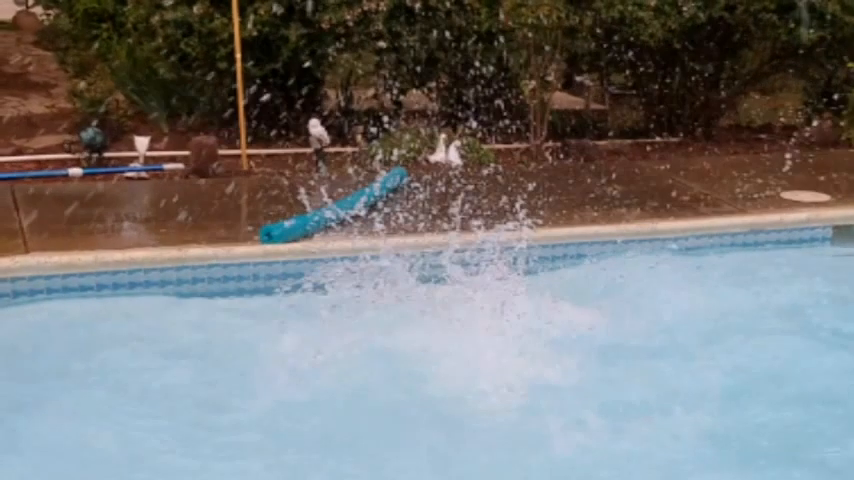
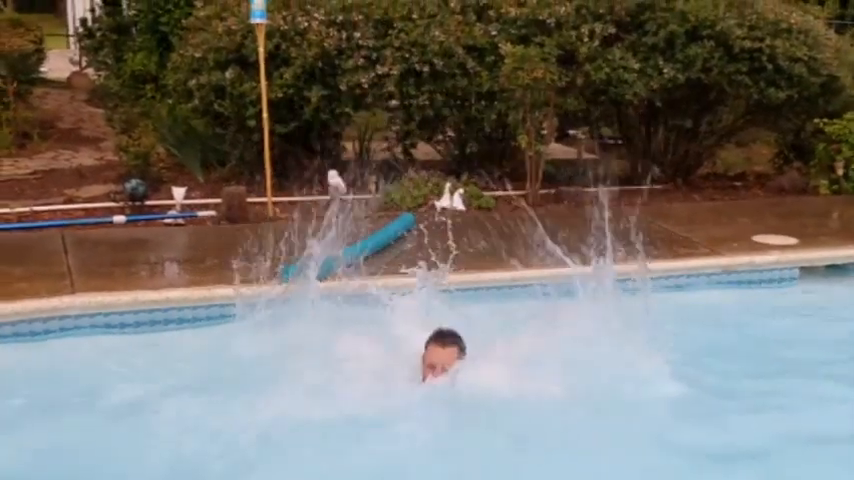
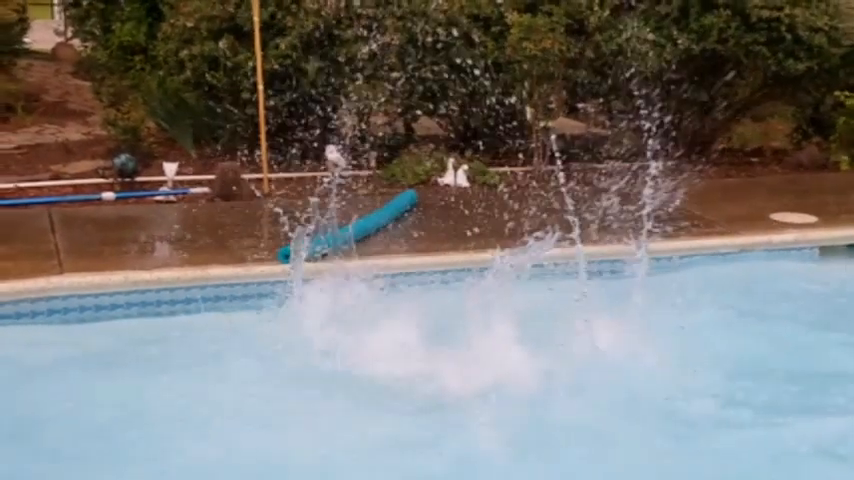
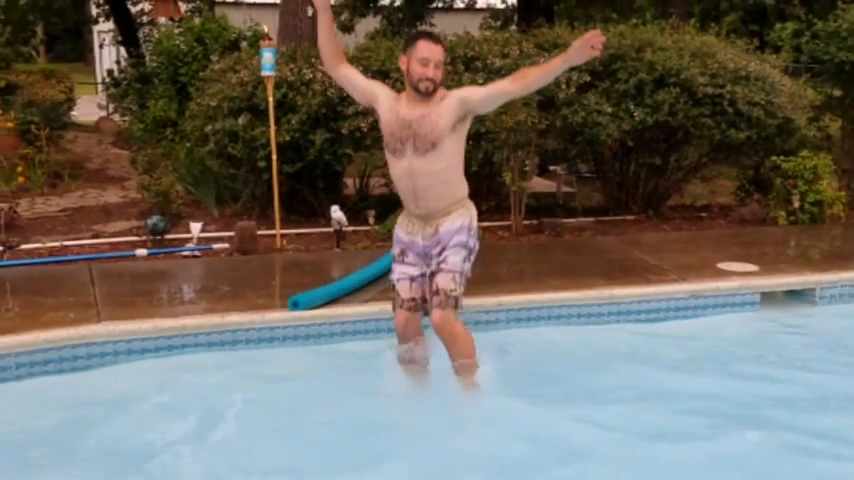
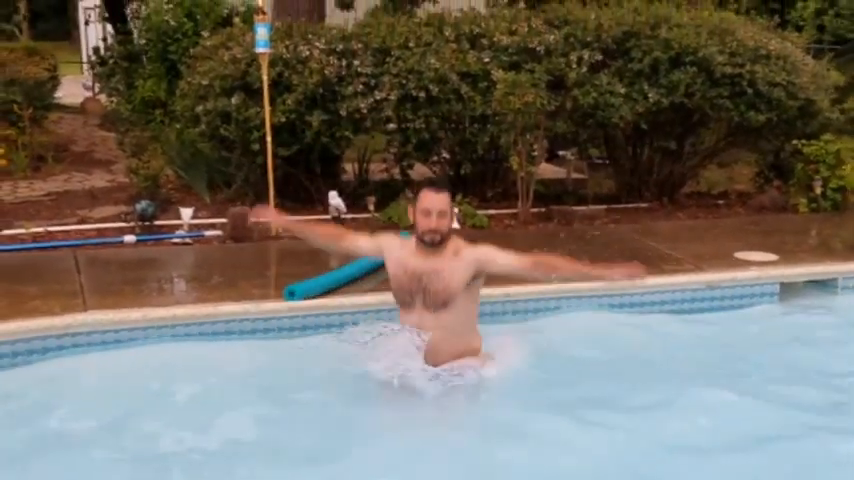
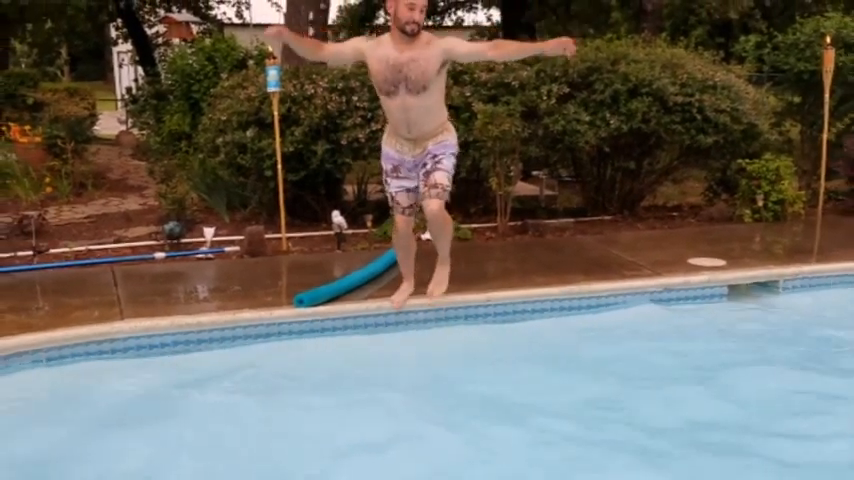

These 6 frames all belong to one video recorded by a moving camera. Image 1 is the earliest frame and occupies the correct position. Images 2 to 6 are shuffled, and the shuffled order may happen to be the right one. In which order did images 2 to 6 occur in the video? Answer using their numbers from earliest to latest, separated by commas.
3, 2, 5, 4, 6
